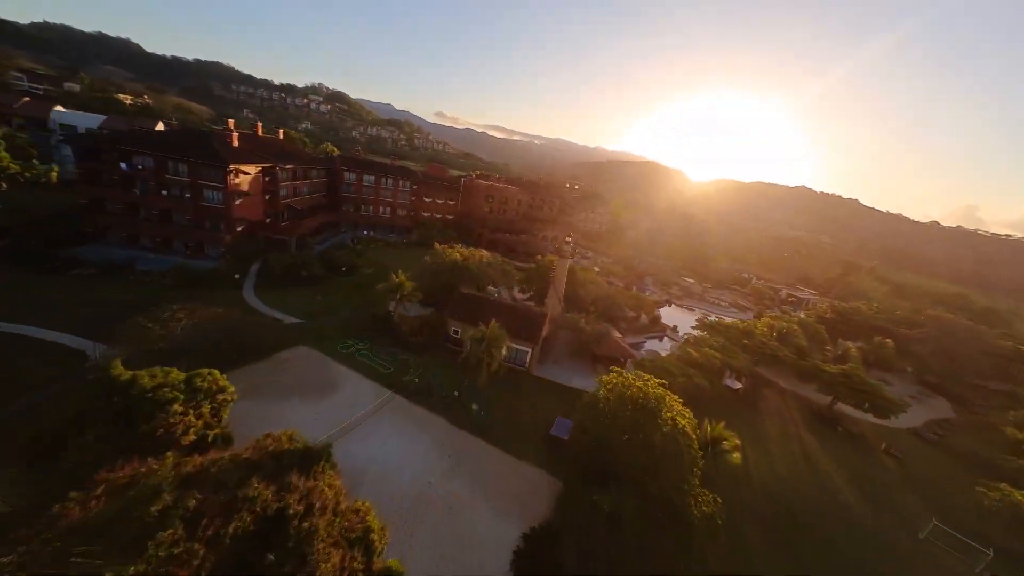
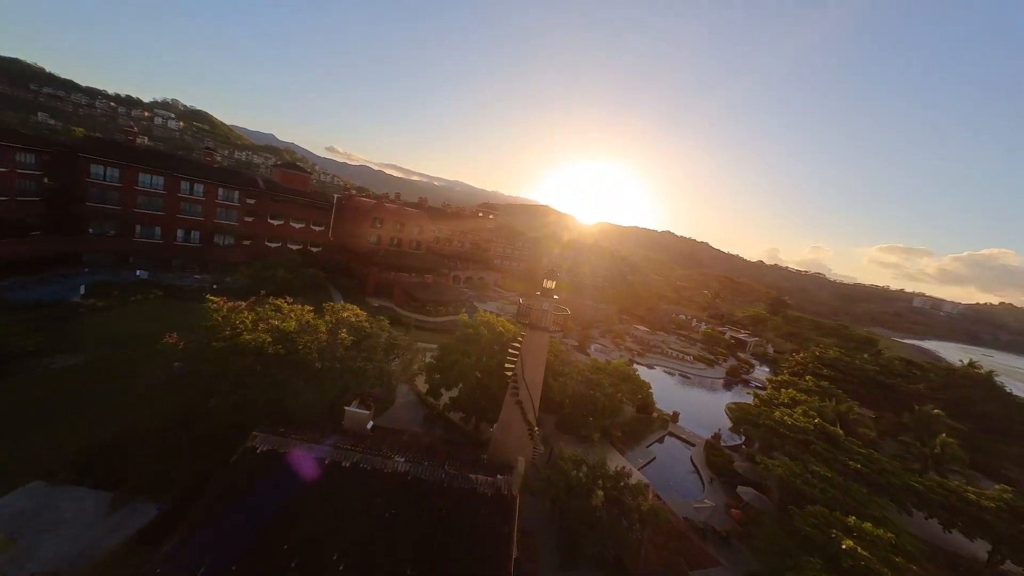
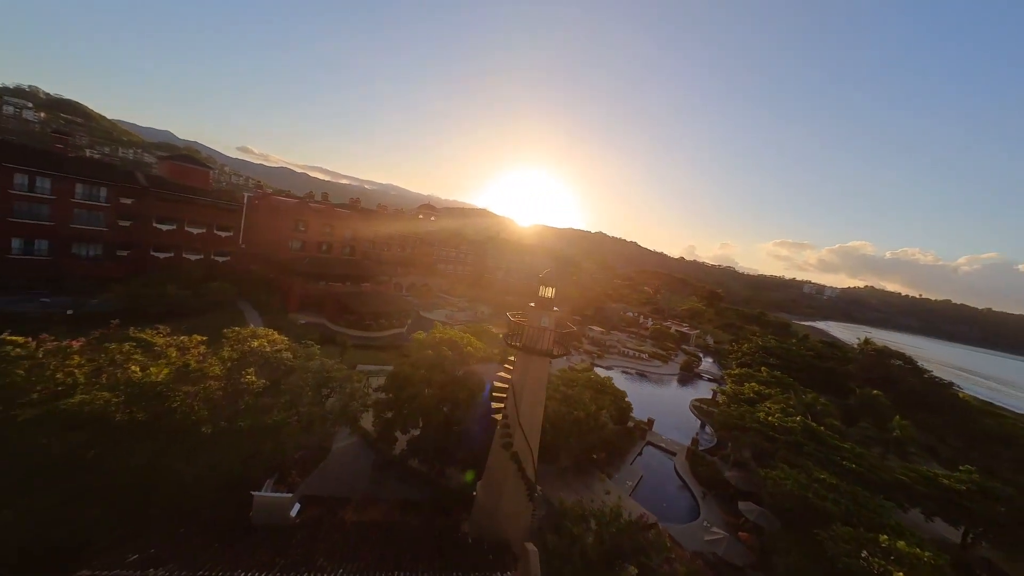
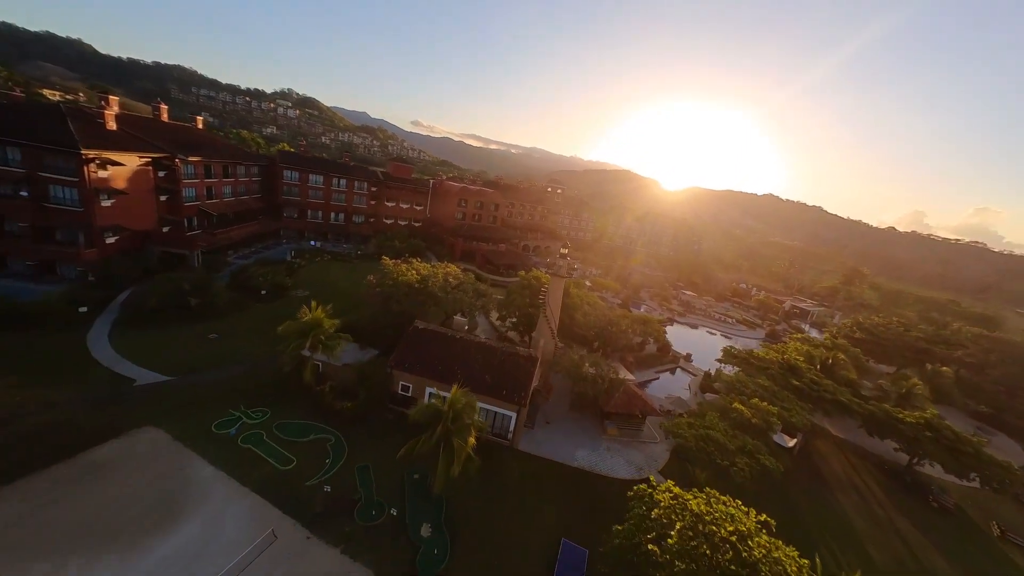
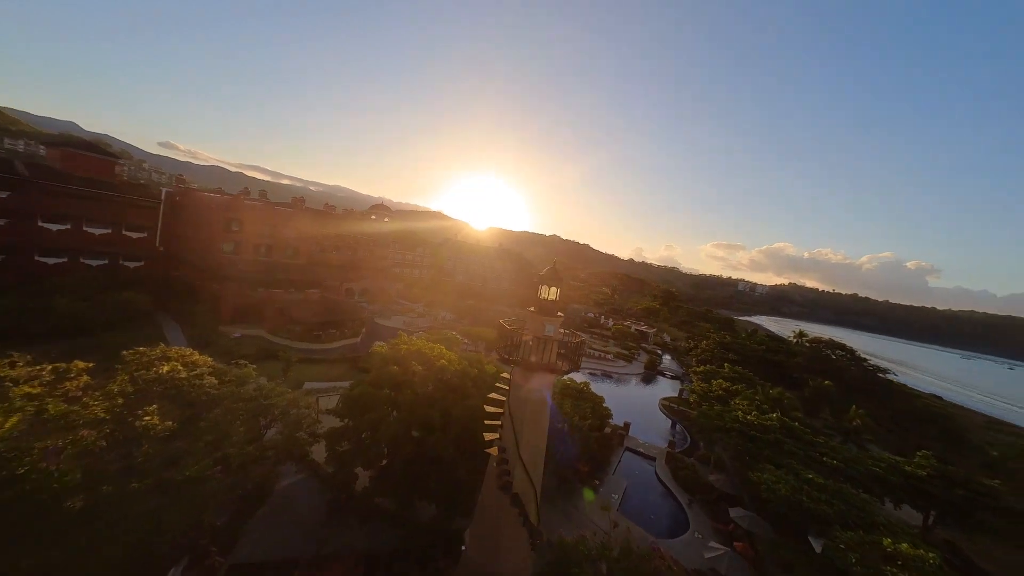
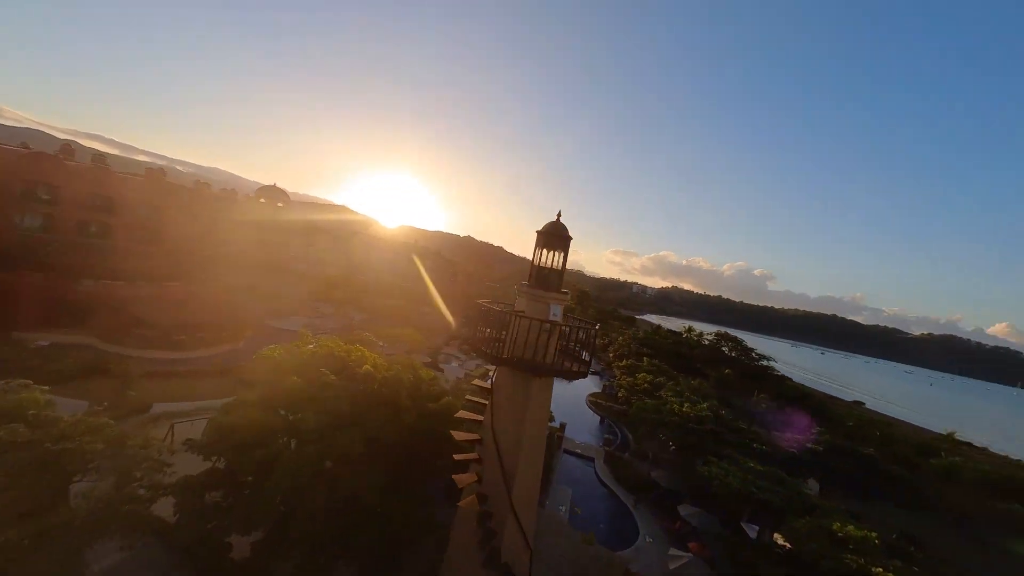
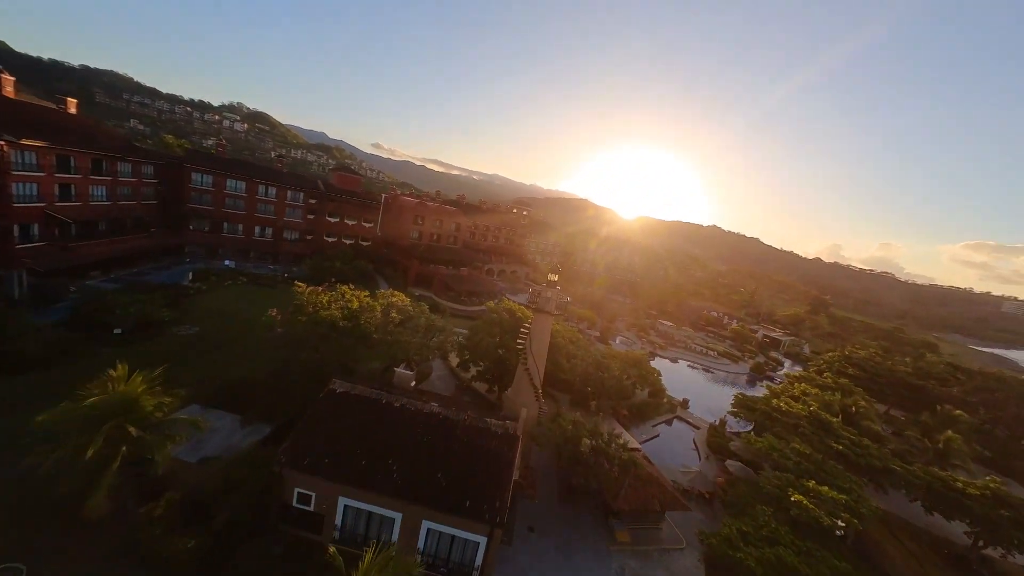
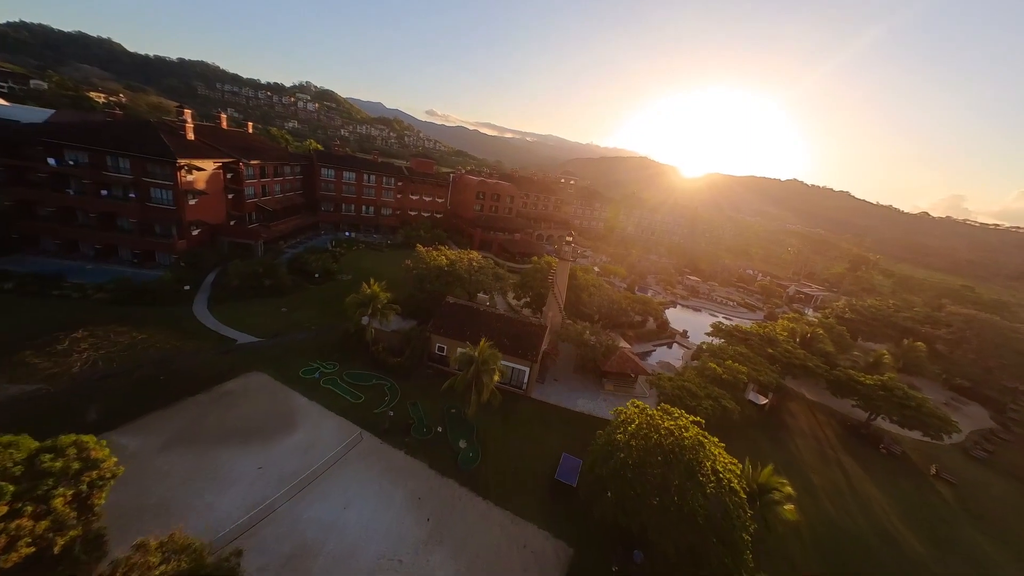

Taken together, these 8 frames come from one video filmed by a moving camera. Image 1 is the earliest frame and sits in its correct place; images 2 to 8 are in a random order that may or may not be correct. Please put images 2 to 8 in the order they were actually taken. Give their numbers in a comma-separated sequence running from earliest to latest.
8, 4, 7, 2, 3, 5, 6
